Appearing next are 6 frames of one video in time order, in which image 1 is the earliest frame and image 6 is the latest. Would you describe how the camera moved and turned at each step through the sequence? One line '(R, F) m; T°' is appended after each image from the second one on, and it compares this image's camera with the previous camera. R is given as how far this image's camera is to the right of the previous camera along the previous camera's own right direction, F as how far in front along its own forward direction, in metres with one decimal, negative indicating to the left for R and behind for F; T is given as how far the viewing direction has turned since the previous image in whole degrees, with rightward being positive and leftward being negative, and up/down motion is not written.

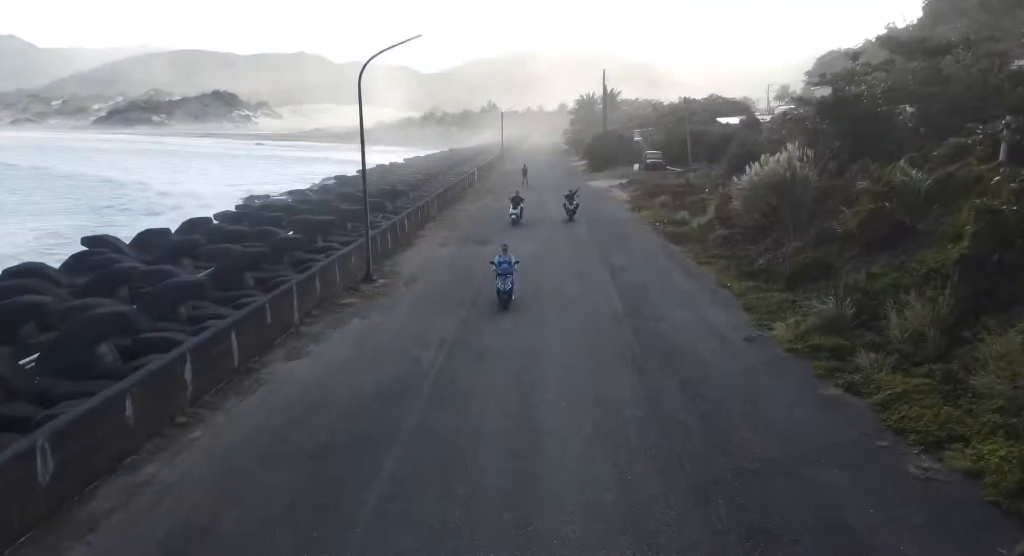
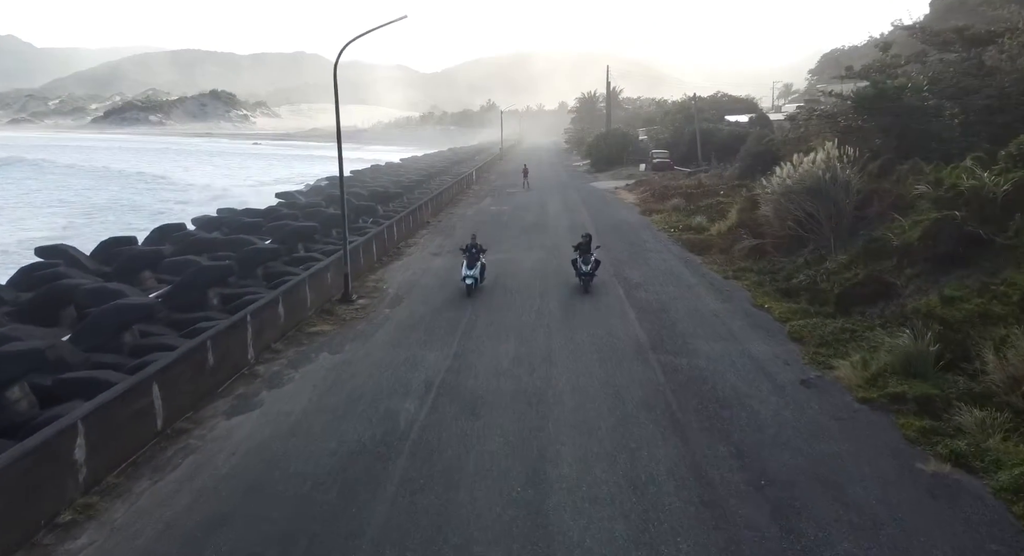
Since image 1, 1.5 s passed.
(0.0, +2.4) m; 0°
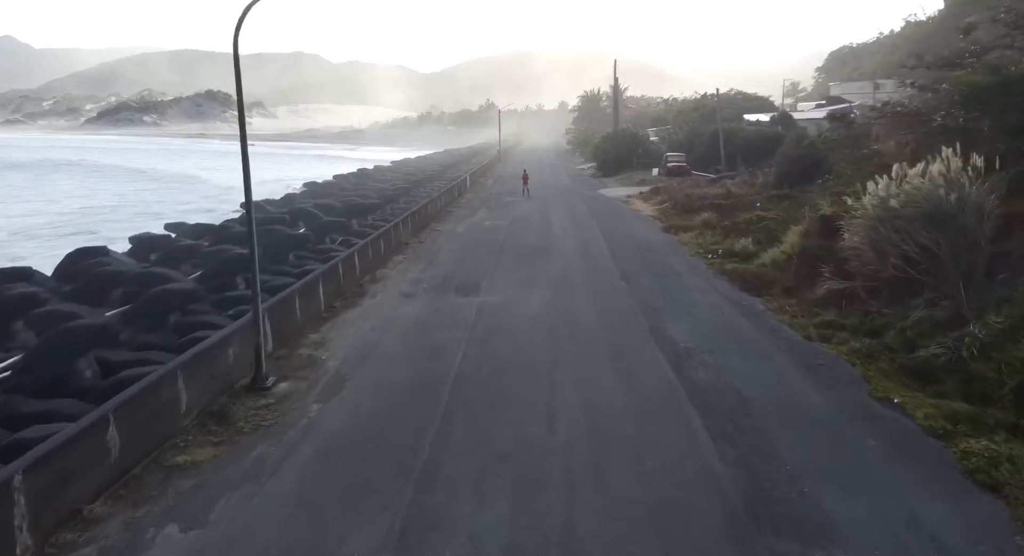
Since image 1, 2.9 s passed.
(+0.1, +5.1) m; 0°
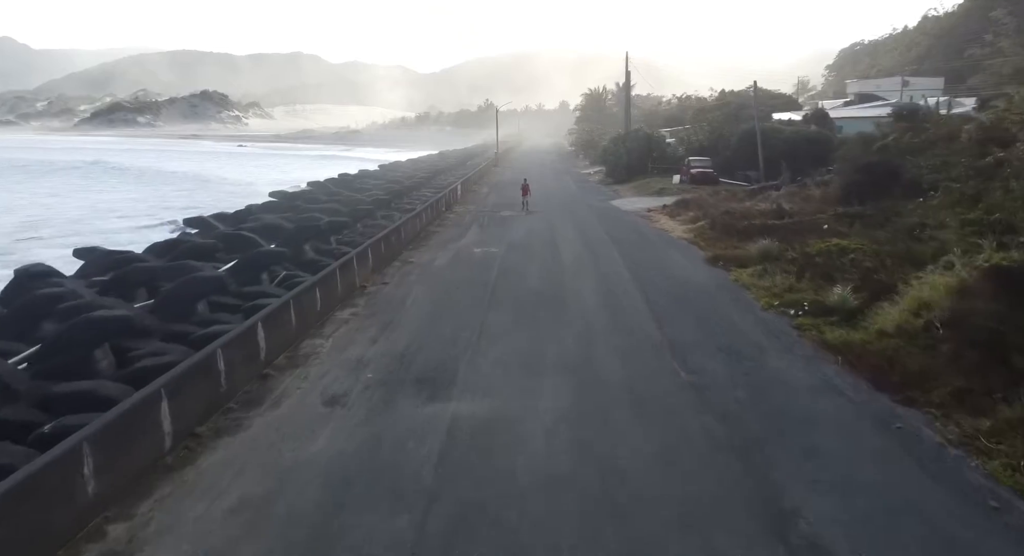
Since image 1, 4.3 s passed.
(+0.1, +6.1) m; 0°
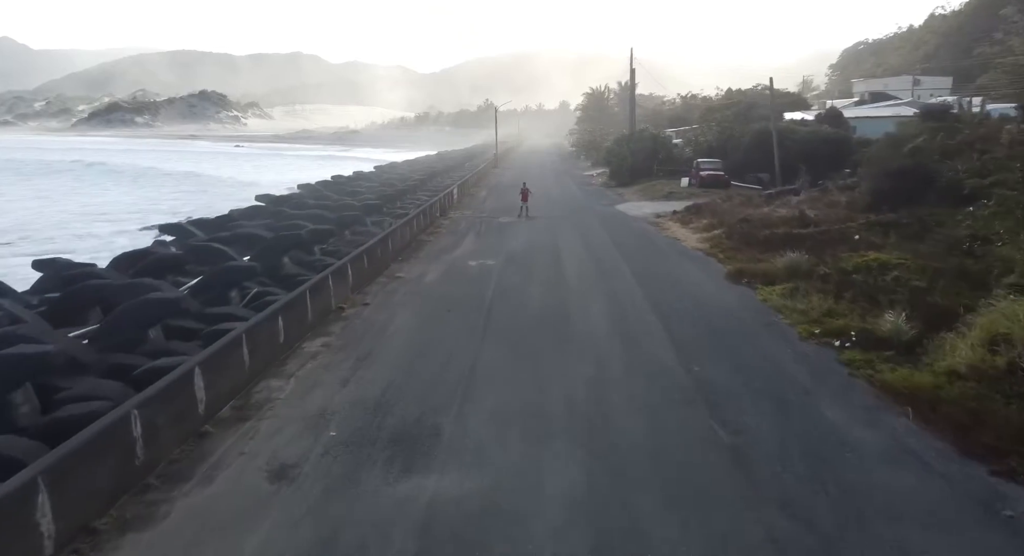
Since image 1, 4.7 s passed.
(0.0, +2.0) m; 0°
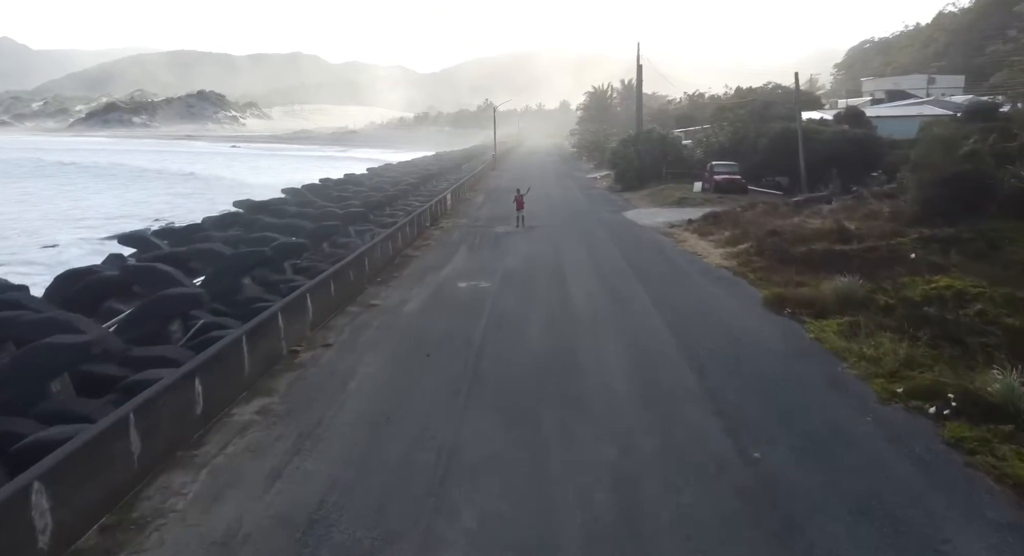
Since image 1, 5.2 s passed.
(+0.1, +2.8) m; 0°
